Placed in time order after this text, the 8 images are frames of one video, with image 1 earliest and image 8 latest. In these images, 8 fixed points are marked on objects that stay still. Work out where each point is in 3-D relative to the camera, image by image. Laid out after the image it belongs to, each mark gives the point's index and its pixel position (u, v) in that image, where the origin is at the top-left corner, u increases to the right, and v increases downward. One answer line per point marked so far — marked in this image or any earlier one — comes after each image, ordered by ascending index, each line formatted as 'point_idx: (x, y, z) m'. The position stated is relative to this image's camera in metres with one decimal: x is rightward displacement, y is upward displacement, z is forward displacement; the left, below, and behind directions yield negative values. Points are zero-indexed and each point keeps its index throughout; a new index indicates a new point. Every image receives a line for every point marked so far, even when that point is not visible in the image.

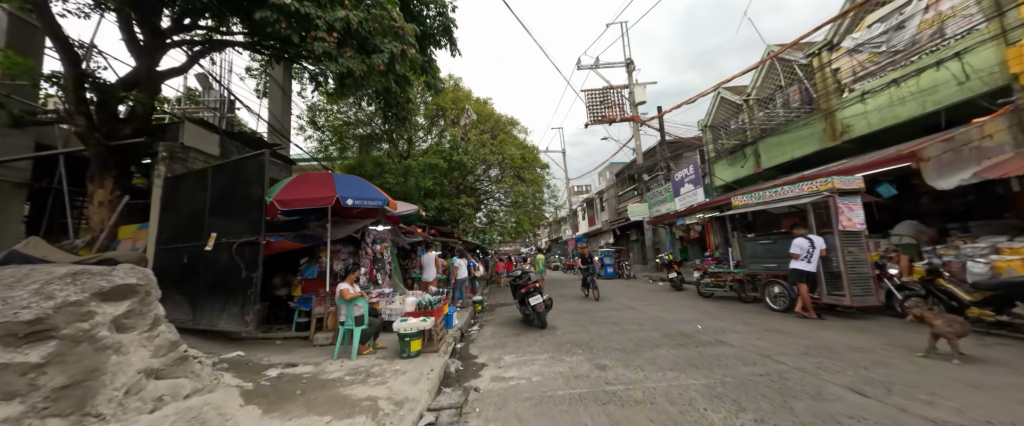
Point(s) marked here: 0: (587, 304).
0: (+2.0, -2.5, +8.6) m
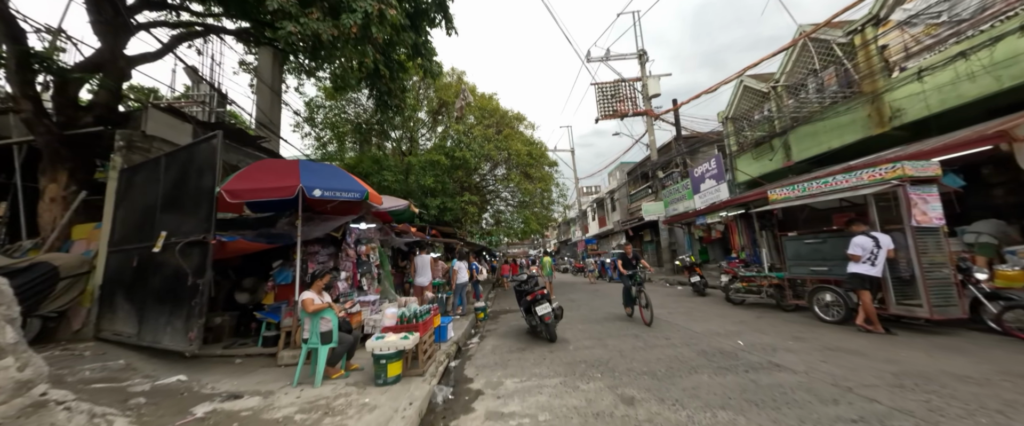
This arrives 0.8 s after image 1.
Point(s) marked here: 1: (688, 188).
0: (+2.2, -2.4, +7.7) m
1: (+7.4, +1.1, +13.5) m
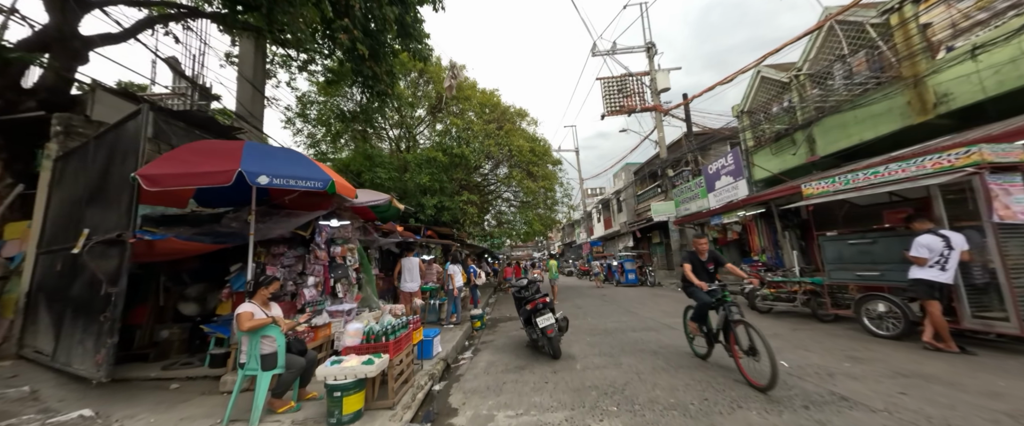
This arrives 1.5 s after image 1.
0: (+2.2, -2.4, +6.9) m
1: (+7.5, +1.1, +12.6) m
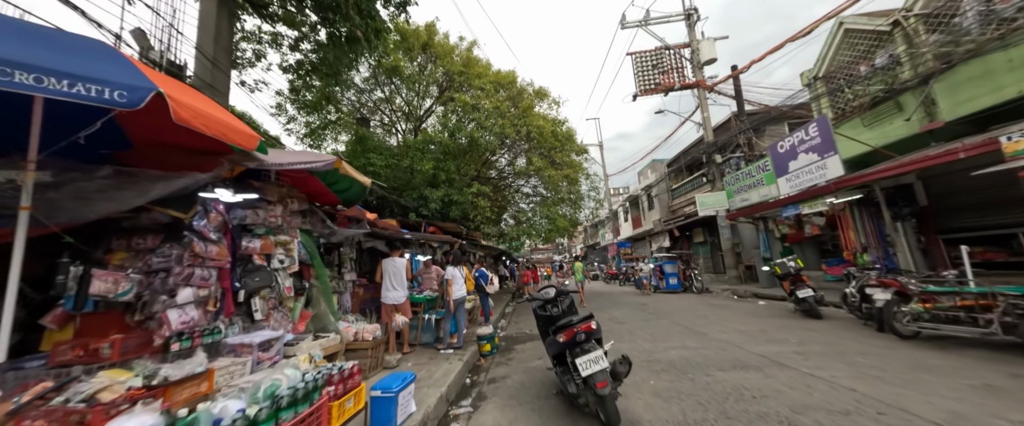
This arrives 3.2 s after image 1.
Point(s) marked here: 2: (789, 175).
0: (+2.5, -2.1, +4.8) m
1: (+8.1, +1.4, +10.2) m
2: (+8.0, +1.1, +9.1) m
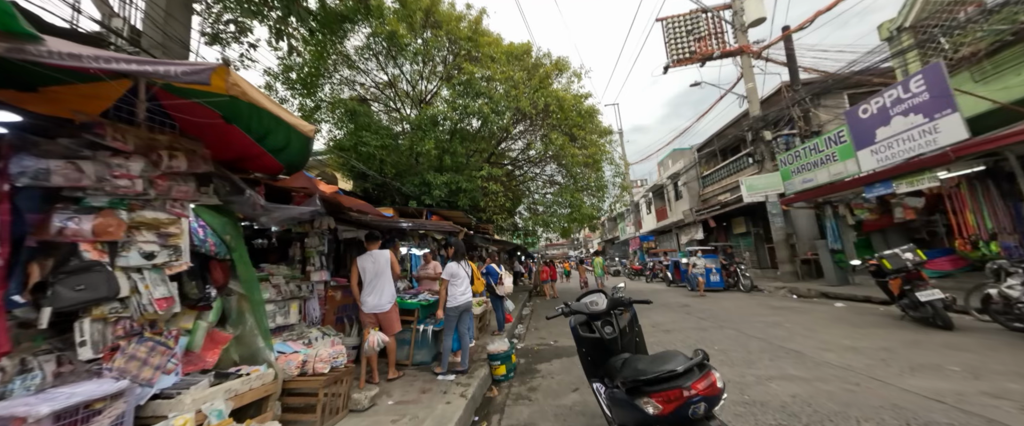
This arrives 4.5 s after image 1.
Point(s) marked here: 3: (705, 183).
0: (+2.7, -1.7, +3.3) m
1: (+8.5, +1.8, +8.4) m
2: (+8.4, +1.6, +7.3) m
3: (+11.2, +1.7, +18.5) m
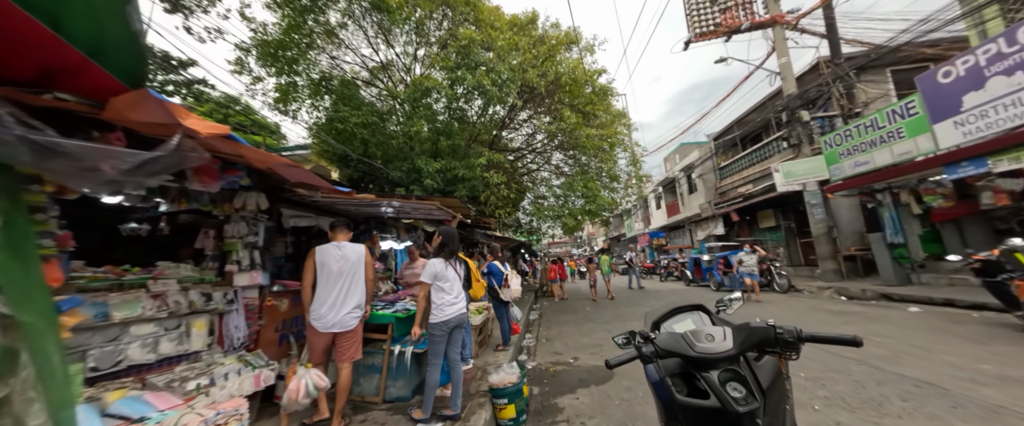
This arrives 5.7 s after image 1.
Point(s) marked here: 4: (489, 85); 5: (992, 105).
0: (+2.8, -1.5, +2.0) m
1: (+8.7, +2.1, +7.1) m
2: (+8.6, +1.9, +6.0) m
3: (+11.4, +2.1, +17.2) m
4: (-0.6, +3.3, +8.1) m
5: (+8.5, +1.9, +5.6) m
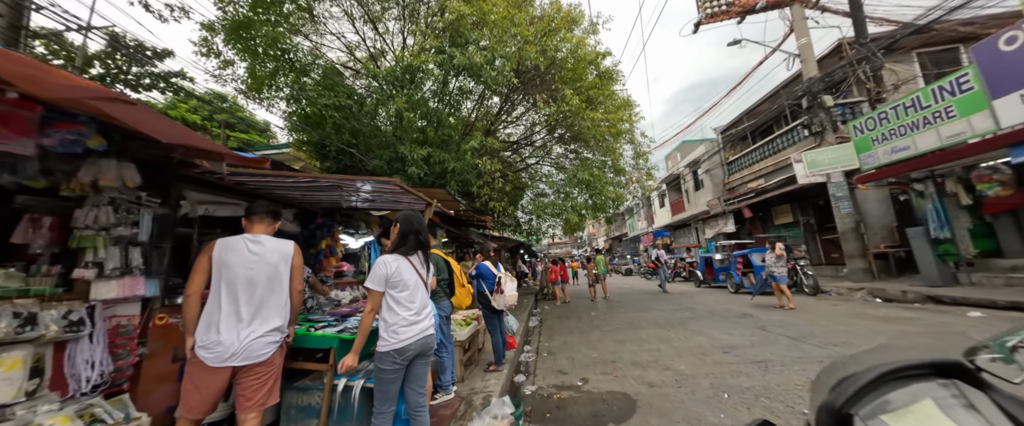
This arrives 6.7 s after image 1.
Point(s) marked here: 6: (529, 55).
0: (+2.8, -1.3, +1.2) m
1: (+8.6, +2.3, +6.3) m
2: (+8.5, +2.1, +5.1) m
3: (+11.3, +2.2, +16.3) m
4: (-0.7, +3.4, +7.3) m
5: (+8.4, +2.1, +4.8) m
6: (+0.4, +3.9, +8.1) m
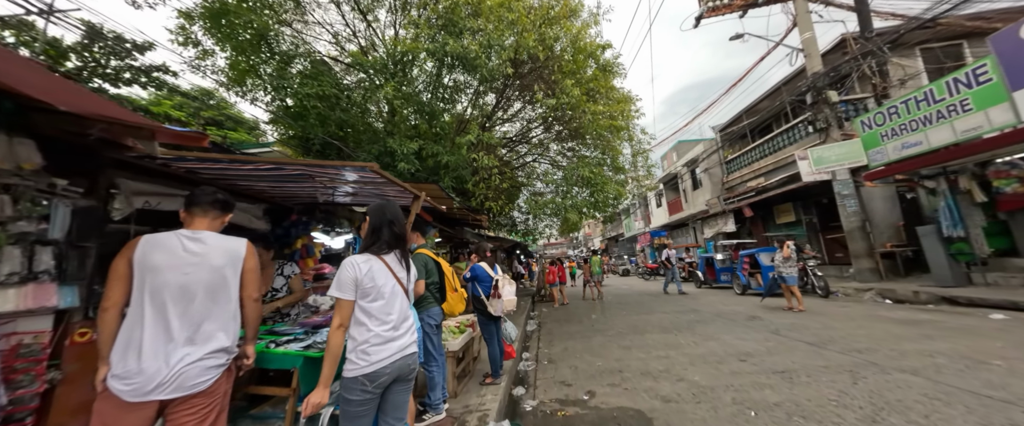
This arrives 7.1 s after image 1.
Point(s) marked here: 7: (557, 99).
0: (+2.8, -1.3, +0.8) m
1: (+8.5, +2.4, +6.0) m
2: (+8.4, +2.1, +4.9) m
3: (+11.1, +2.3, +16.1) m
4: (-0.8, +3.4, +6.9) m
5: (+8.4, +2.1, +4.5) m
6: (+0.4, +4.0, +7.8) m
7: (+1.3, +3.0, +8.5) m
